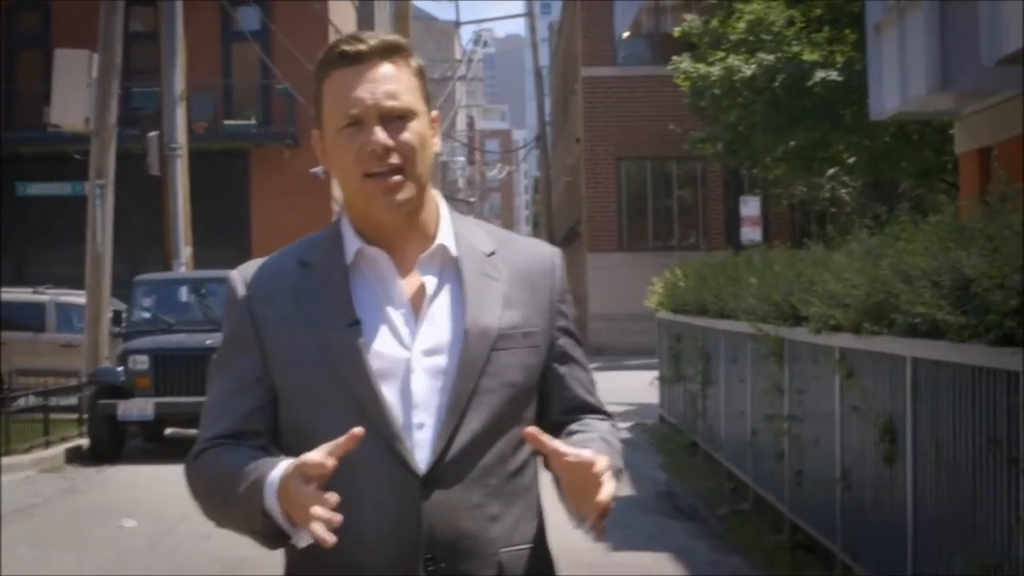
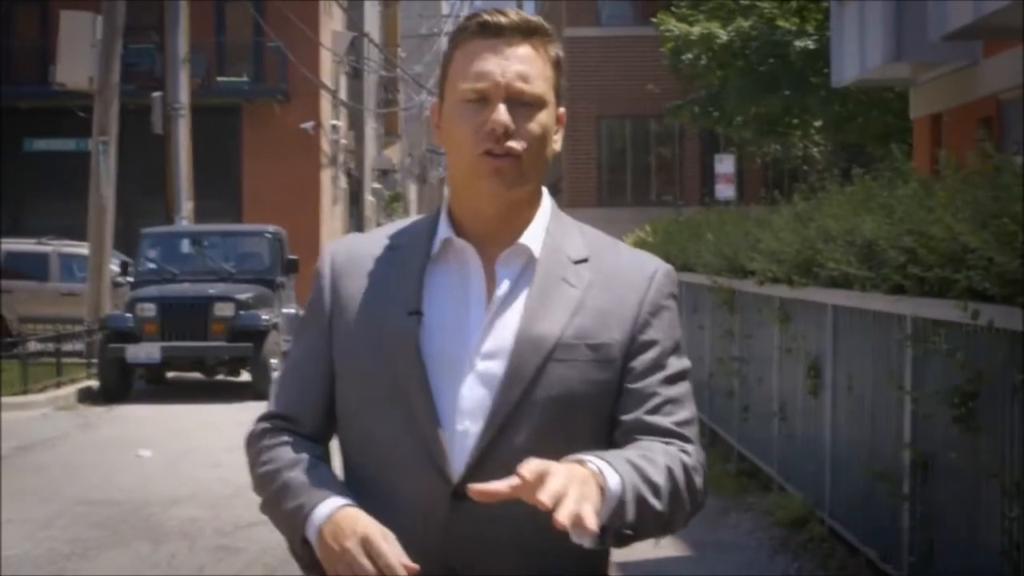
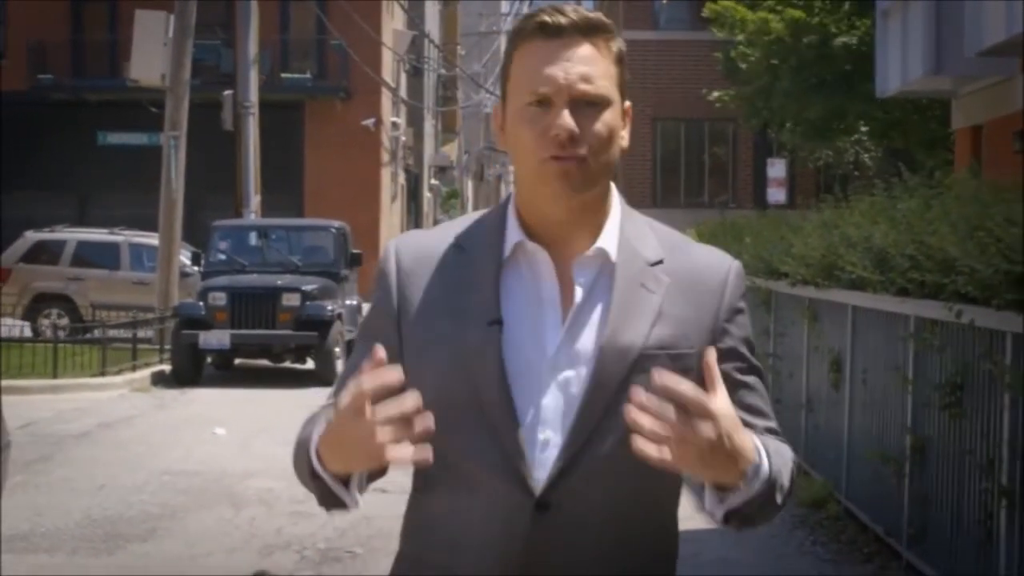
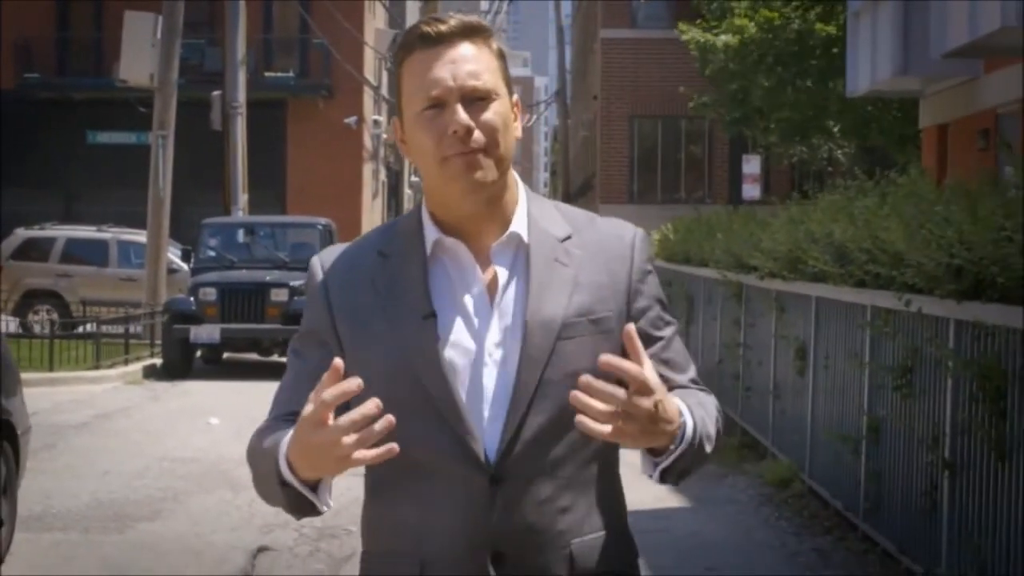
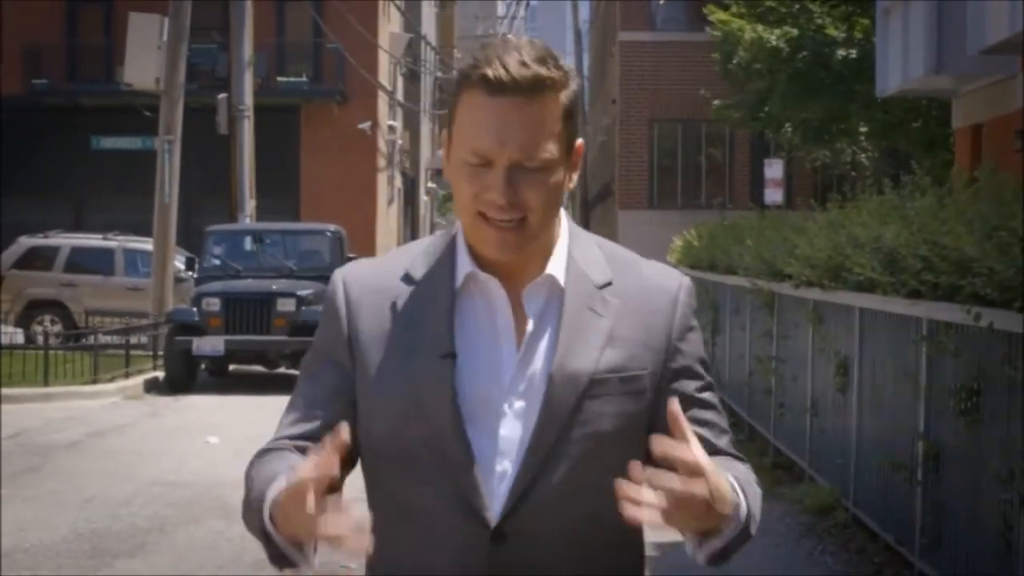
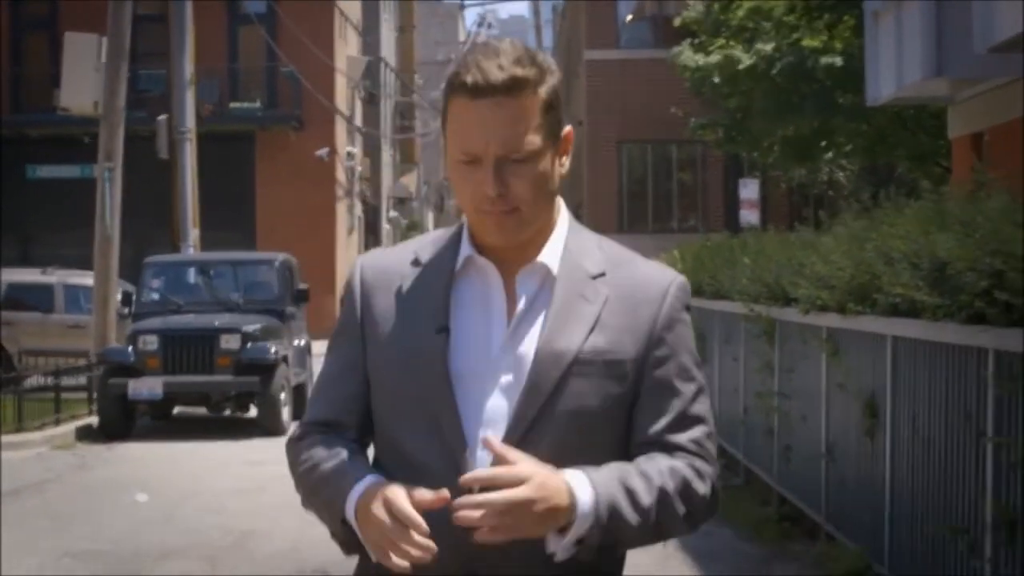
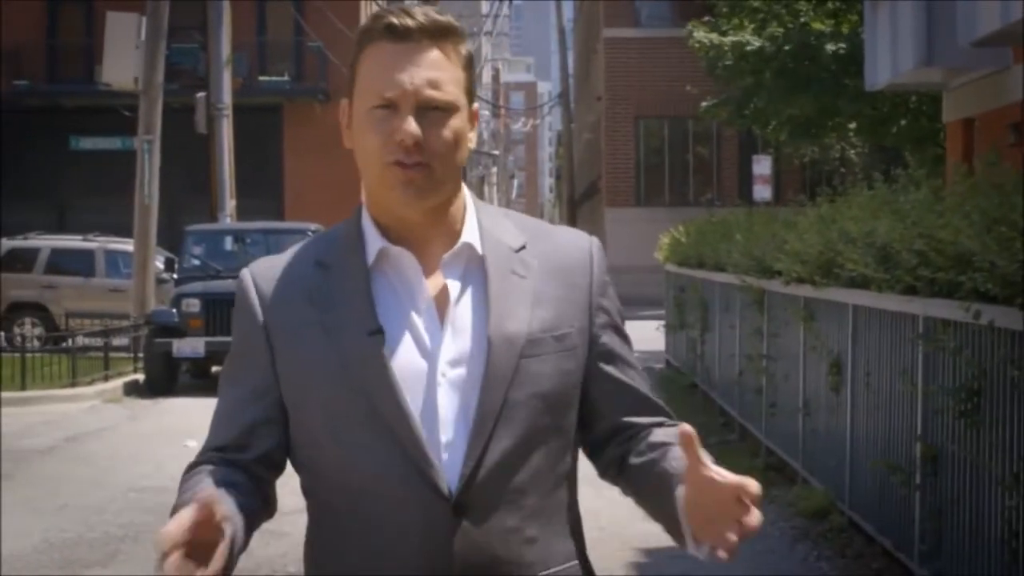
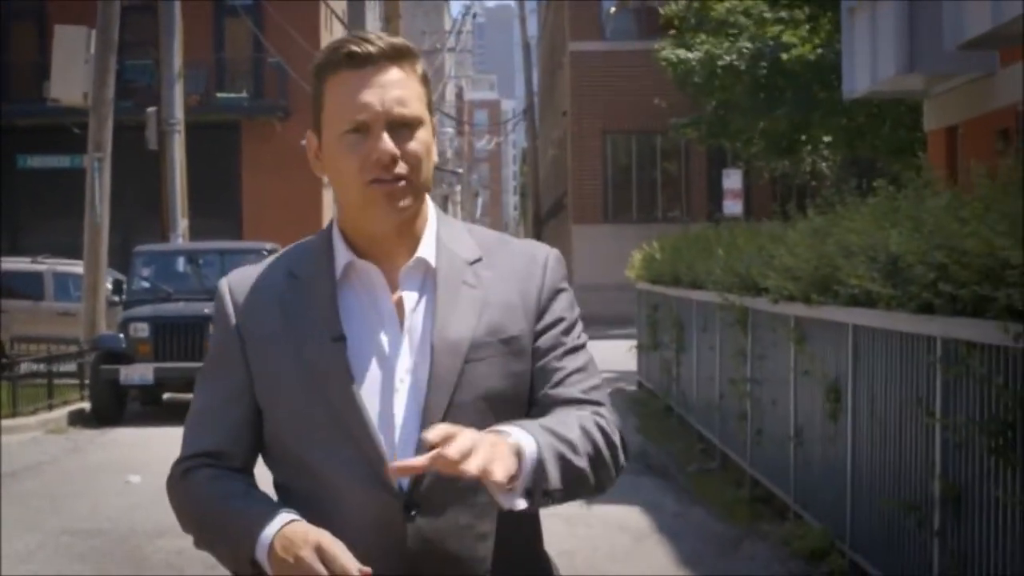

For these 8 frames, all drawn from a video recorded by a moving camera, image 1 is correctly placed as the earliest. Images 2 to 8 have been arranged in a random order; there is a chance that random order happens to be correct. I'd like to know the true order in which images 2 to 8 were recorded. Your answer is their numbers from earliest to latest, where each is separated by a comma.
6, 8, 2, 7, 5, 3, 4
